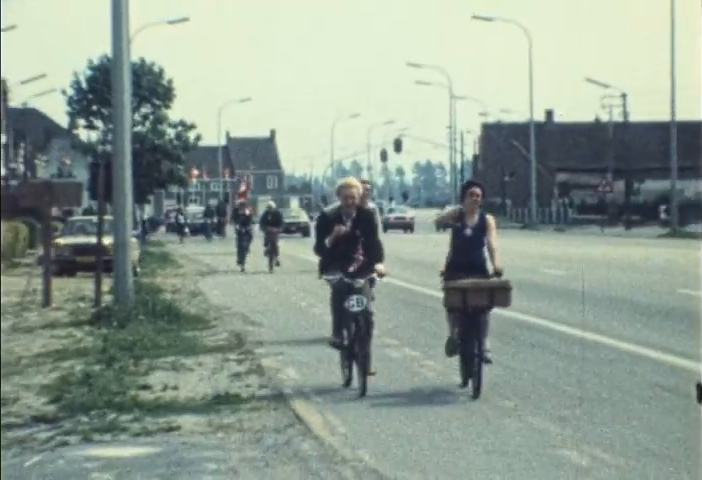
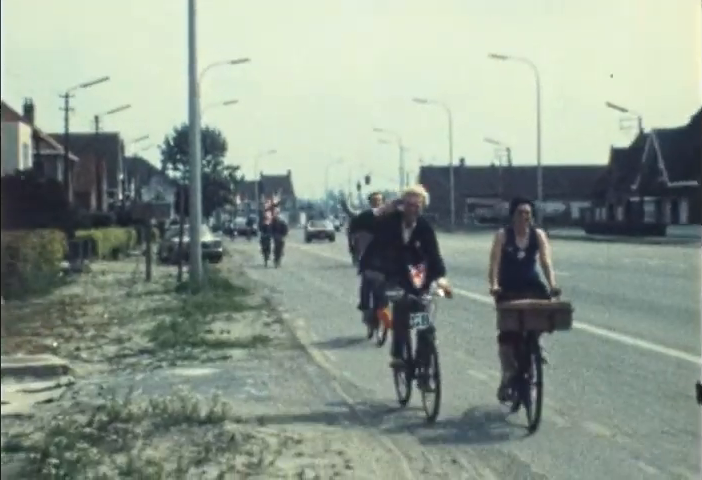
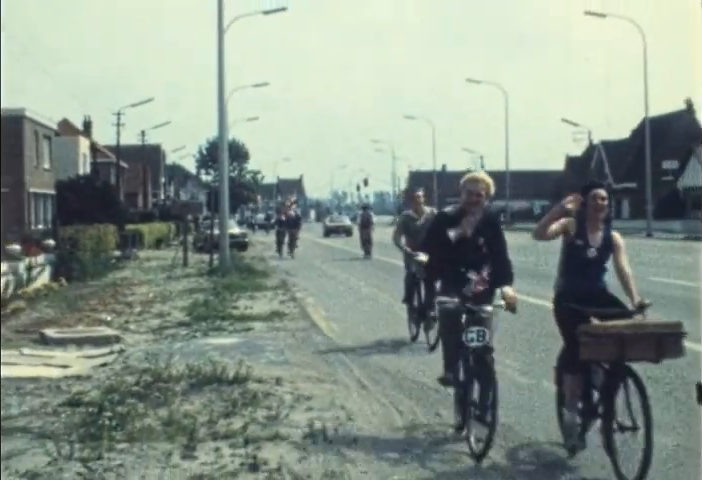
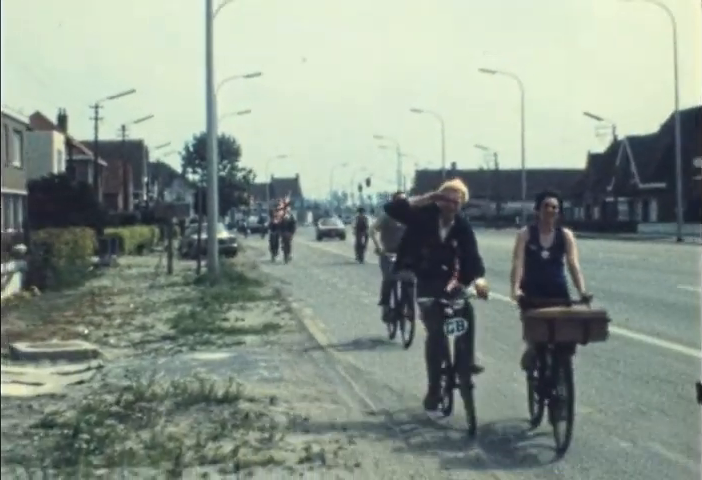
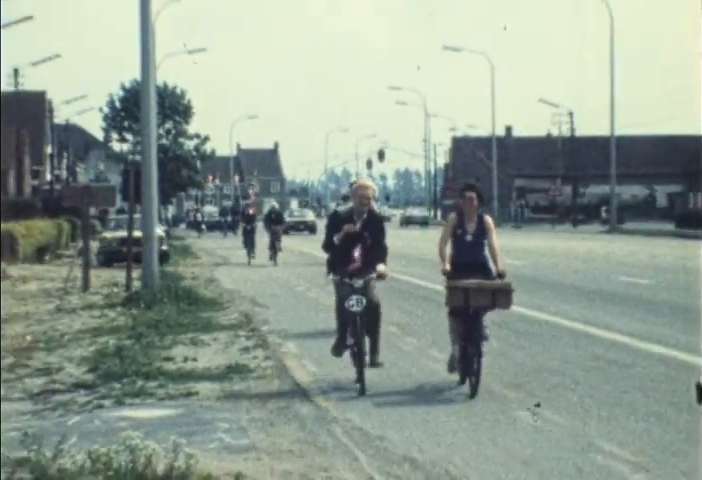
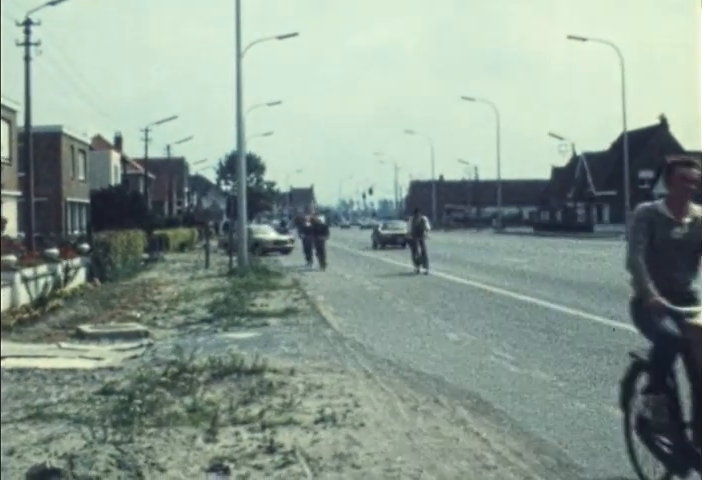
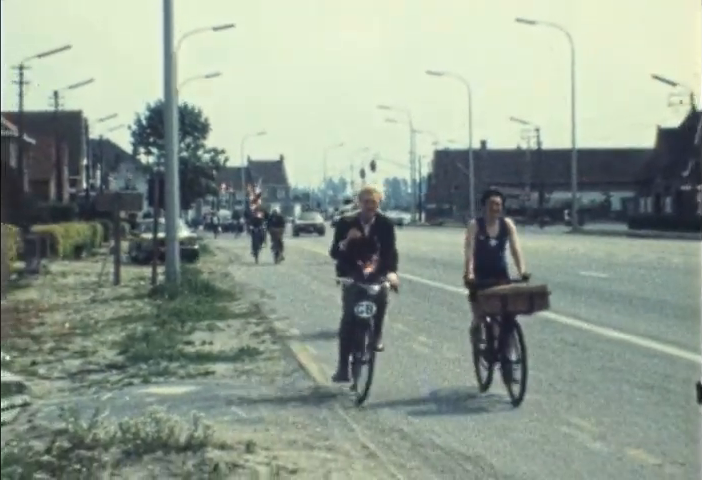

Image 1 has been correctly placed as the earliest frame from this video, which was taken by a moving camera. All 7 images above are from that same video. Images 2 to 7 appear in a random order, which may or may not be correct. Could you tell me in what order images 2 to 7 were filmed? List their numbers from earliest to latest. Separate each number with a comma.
5, 7, 2, 4, 3, 6
